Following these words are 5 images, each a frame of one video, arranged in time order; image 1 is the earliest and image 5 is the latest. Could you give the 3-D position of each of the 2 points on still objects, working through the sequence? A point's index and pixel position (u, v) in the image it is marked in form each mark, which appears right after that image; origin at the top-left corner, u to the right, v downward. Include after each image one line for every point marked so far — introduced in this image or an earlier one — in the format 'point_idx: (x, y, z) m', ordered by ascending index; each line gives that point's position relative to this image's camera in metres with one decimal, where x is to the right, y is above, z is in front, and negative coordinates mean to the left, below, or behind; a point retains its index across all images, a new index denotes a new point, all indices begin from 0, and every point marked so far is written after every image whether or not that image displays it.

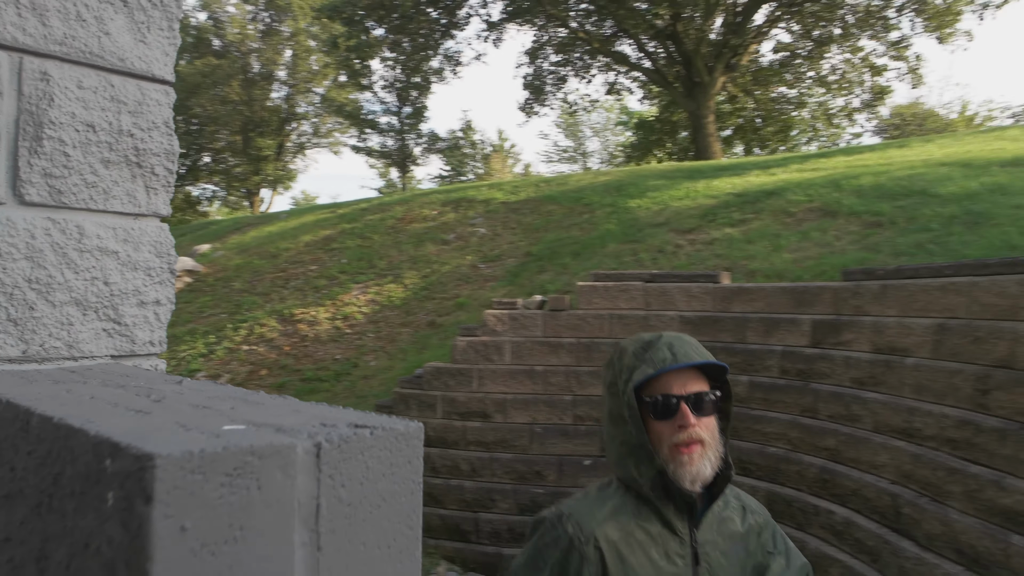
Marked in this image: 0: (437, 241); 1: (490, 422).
0: (-1.3, +0.8, +13.6) m
1: (-0.1, -1.1, +6.3) m
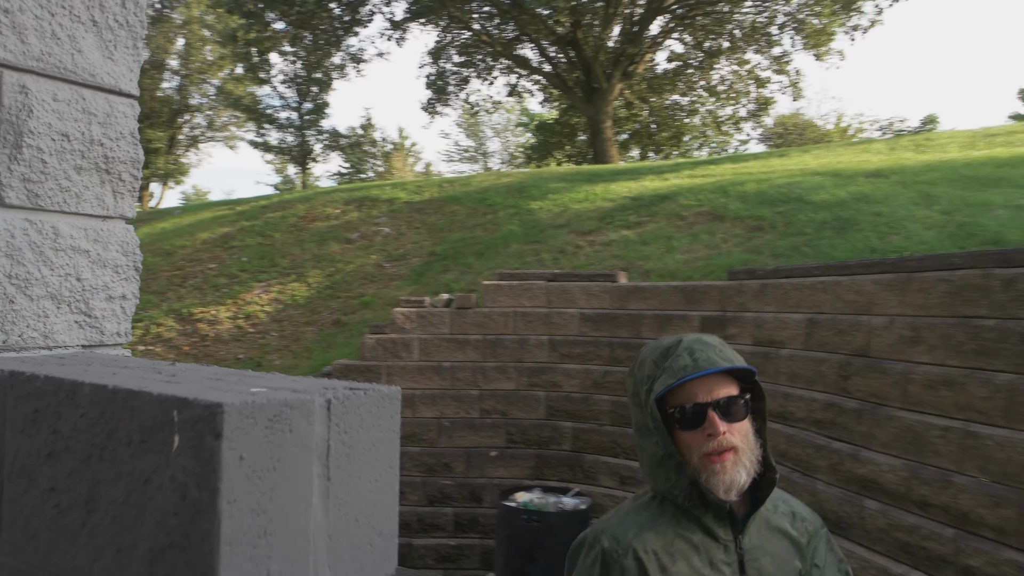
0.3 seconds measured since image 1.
0: (-3.0, +0.9, +13.6) m
1: (-0.9, -1.1, +6.5) m
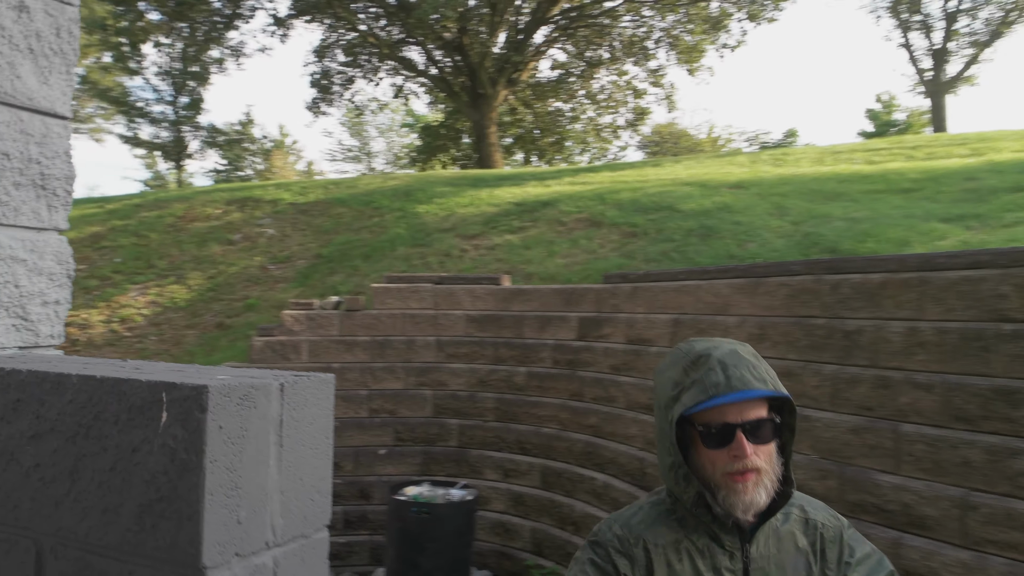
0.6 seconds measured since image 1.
0: (-5.0, +0.8, +13.4) m
1: (-1.8, -1.1, +6.6) m
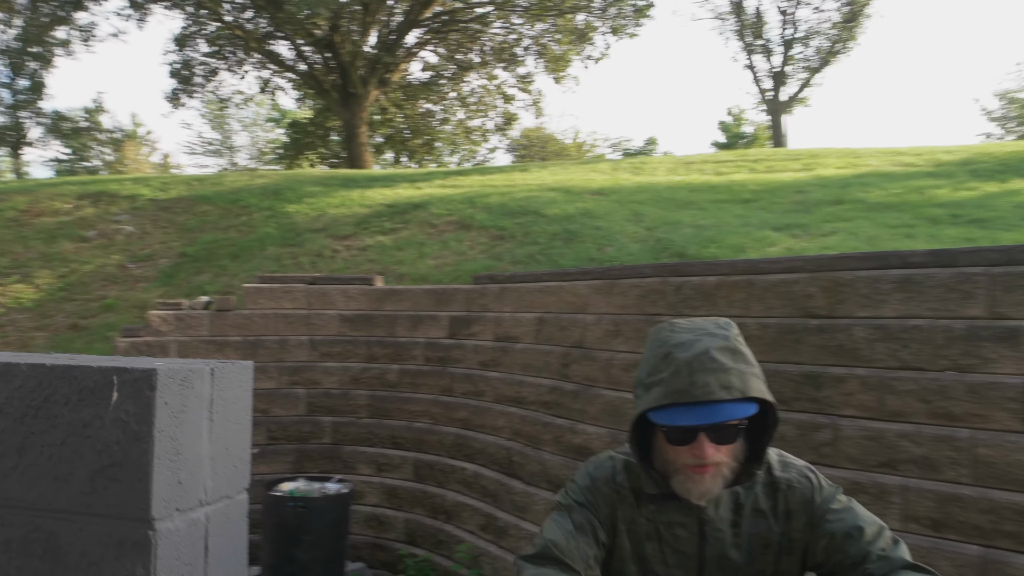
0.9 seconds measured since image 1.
0: (-7.1, +0.8, +12.7) m
1: (-2.9, -1.1, +6.5) m
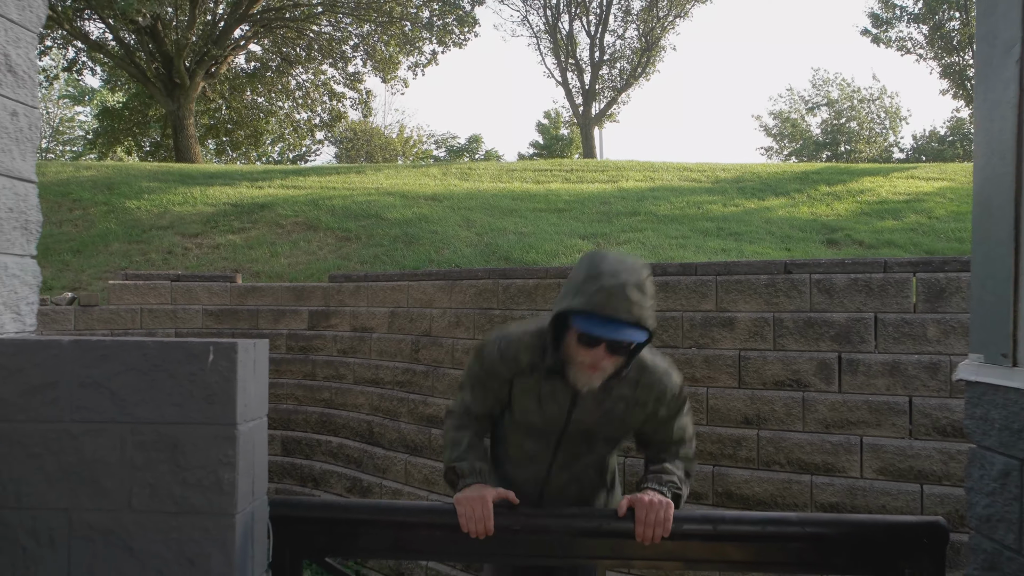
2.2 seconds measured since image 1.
0: (-9.8, +0.9, +12.0) m
1: (-4.3, -1.1, +7.0) m
